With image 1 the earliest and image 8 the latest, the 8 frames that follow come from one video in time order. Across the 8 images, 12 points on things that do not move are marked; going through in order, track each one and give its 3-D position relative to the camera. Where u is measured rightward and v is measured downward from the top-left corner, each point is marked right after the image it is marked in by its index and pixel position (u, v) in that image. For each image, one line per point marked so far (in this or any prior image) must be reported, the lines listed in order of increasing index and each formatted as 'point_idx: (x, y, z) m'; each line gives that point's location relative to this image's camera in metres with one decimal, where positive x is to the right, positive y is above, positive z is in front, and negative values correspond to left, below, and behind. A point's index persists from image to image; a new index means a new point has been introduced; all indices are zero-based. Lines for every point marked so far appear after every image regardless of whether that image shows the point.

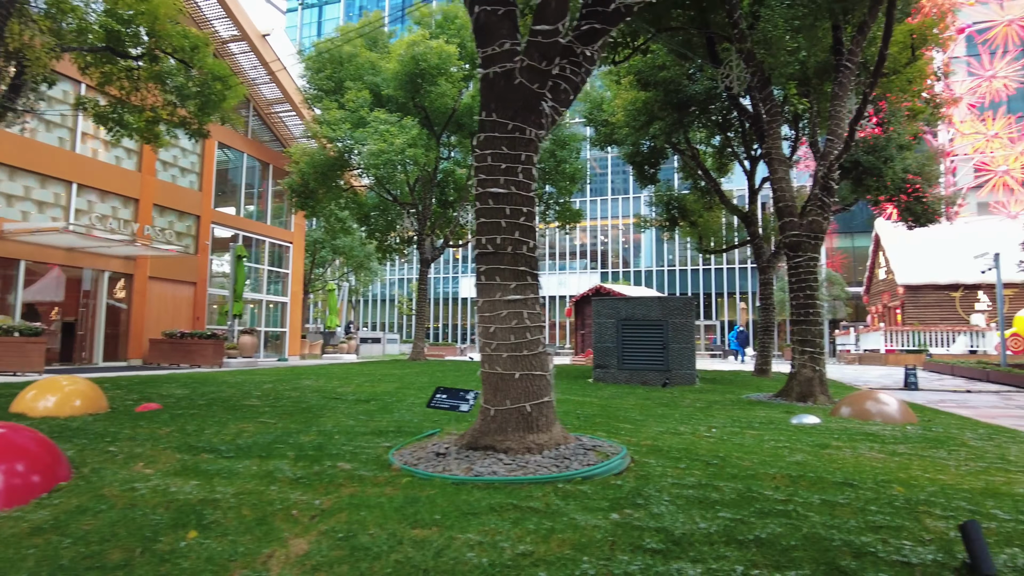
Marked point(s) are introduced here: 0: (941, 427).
0: (+4.5, -1.4, +6.9) m
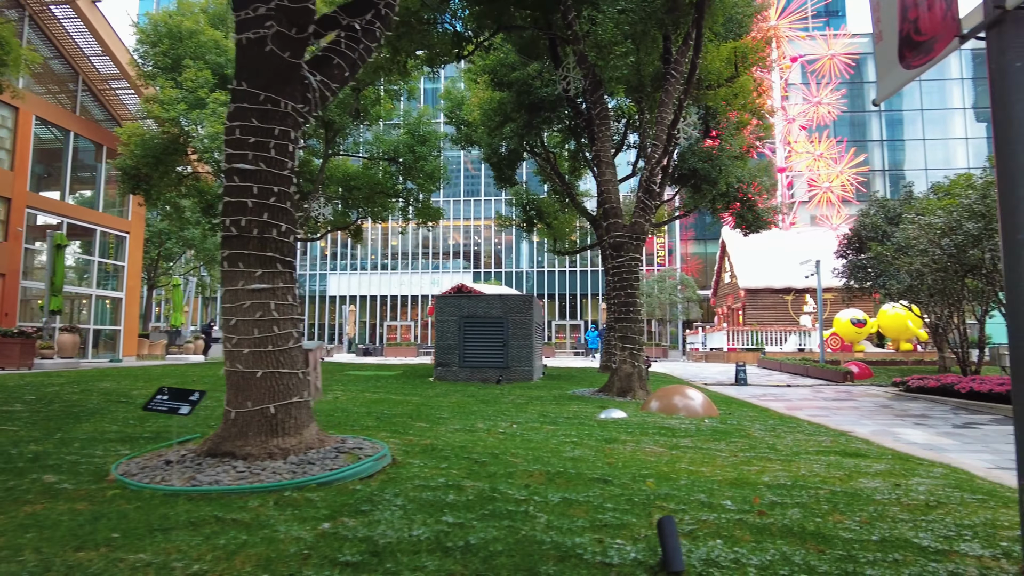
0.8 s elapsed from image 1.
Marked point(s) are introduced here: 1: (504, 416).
0: (+2.4, -1.4, +7.3) m
1: (-0.1, -1.3, +6.8) m
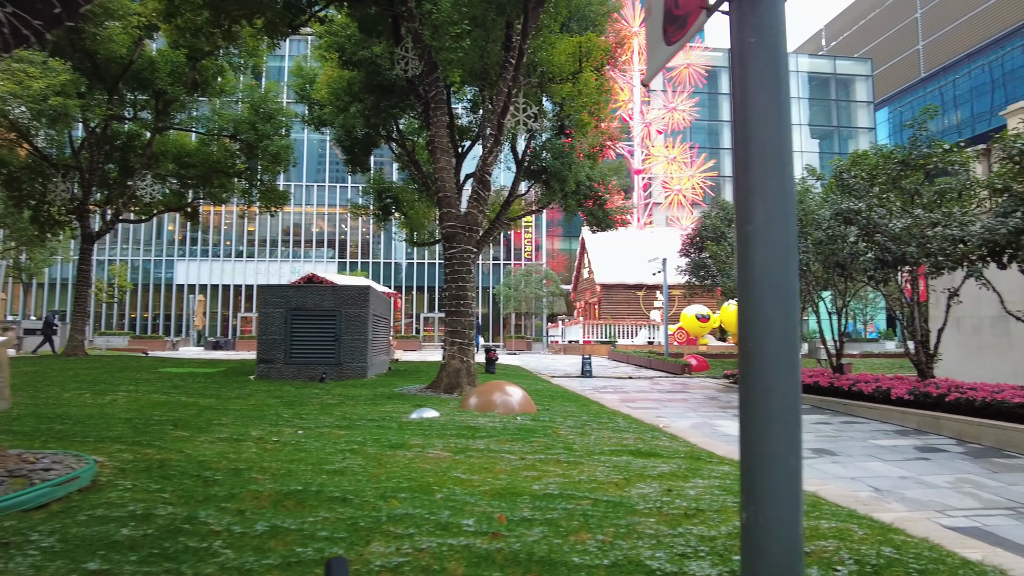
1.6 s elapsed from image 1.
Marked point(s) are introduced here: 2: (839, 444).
0: (+0.4, -1.4, +7.1) m
1: (-2.0, -1.2, +6.1) m
2: (+4.2, -2.0, +8.5) m
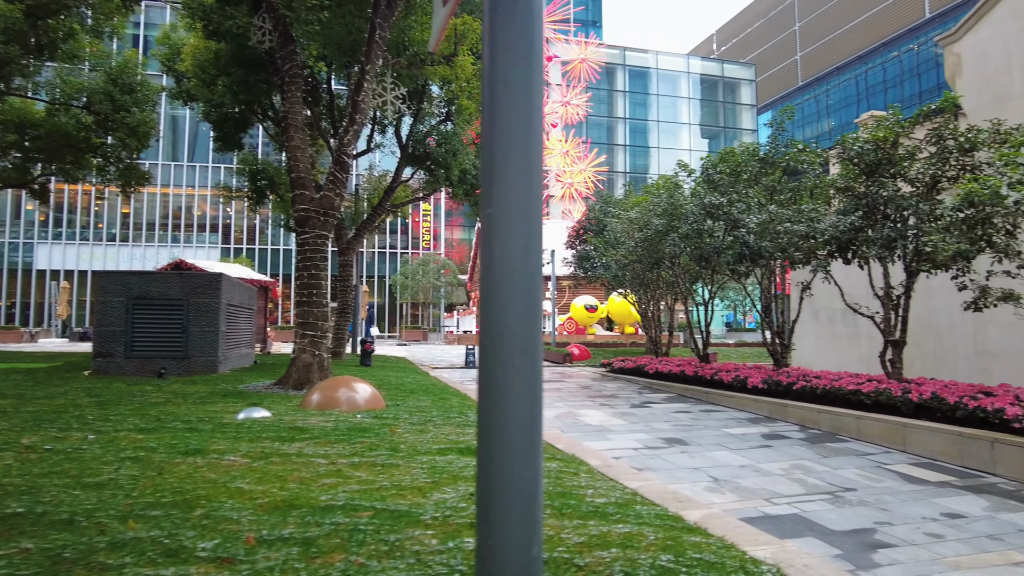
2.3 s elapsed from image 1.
0: (-1.2, -1.3, +6.7) m
1: (-3.4, -1.1, +5.4) m
2: (+2.4, -1.9, +8.7) m
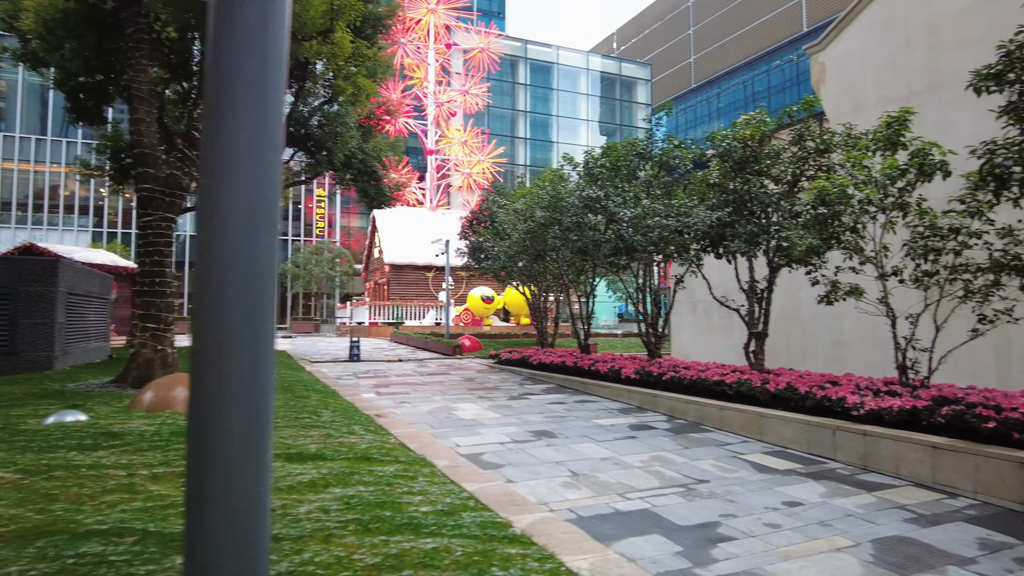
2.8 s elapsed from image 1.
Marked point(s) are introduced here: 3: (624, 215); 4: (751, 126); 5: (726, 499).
0: (-2.5, -1.2, +6.2) m
1: (-4.6, -1.0, +4.6) m
2: (+0.7, -1.8, +8.7) m
3: (+1.8, +1.2, +10.6) m
4: (+3.3, +2.3, +9.3) m
5: (+1.8, -1.8, +5.5) m
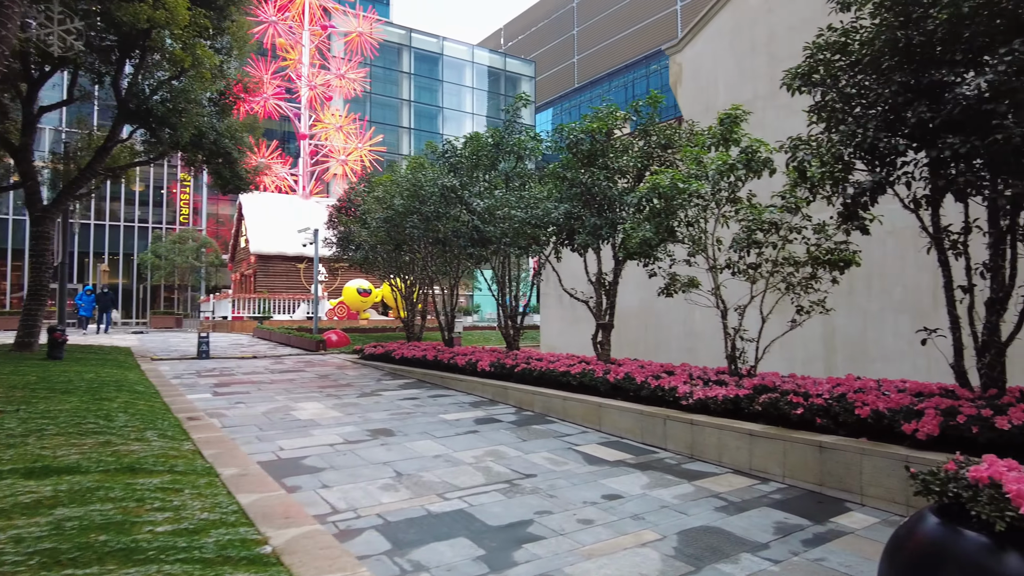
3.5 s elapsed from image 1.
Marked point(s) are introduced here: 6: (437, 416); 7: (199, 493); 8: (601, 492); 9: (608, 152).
0: (-4.1, -1.1, +5.3) m
1: (-5.8, -0.9, +3.4) m
2: (-1.3, -1.7, +8.3) m
3: (-0.5, +1.3, +10.4) m
4: (+1.2, +2.4, +9.3) m
5: (+0.3, -1.7, +5.4) m
6: (-1.0, -1.7, +8.7) m
7: (-1.8, -1.2, +3.7) m
8: (+0.7, -1.7, +5.4) m
9: (+1.3, +1.9, +9.2) m
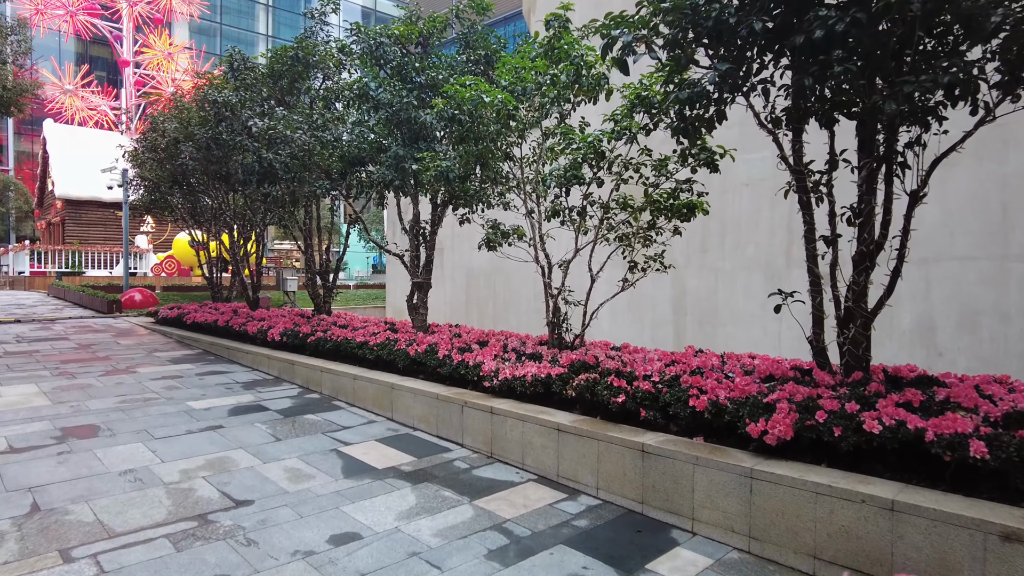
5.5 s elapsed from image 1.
0: (-5.7, -0.7, +2.7) m
1: (-7.0, -0.7, +0.5) m
2: (-3.5, -1.2, +6.2) m
3: (-3.0, +1.9, +8.2) m
4: (-1.1, +2.9, +7.4) m
5: (-1.4, -1.3, +3.6) m
6: (-3.3, -1.1, +6.6) m
7: (-3.1, -0.9, +1.6) m
8: (-1.0, -1.3, +3.7) m
9: (-1.0, +2.4, +7.3) m
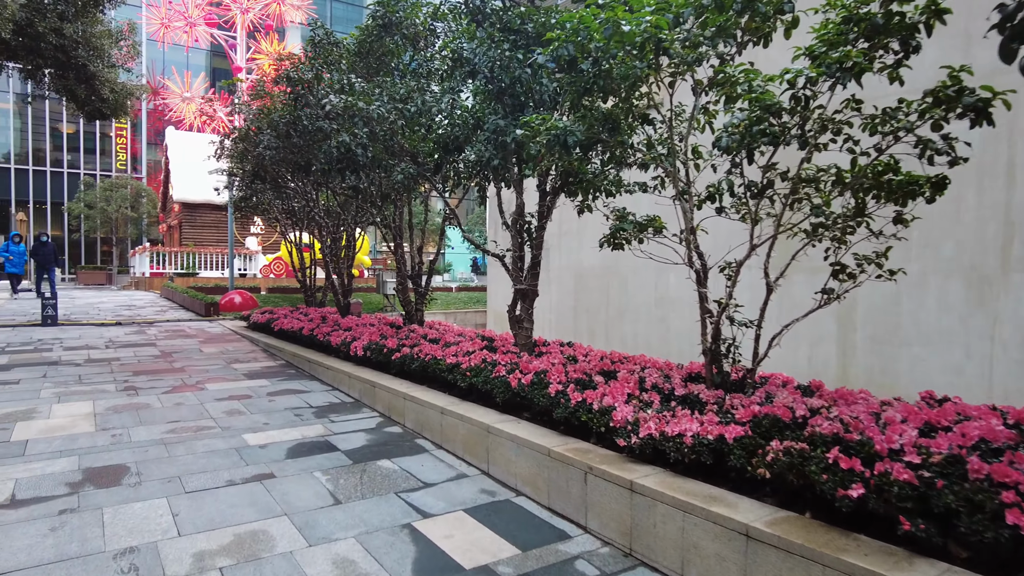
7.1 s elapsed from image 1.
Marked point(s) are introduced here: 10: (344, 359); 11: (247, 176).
0: (-5.2, -0.7, +1.9) m
1: (-6.9, -0.7, -0.1) m
2: (-2.6, -1.2, +5.0) m
3: (-1.7, +1.9, +7.0) m
4: (0.0, +2.9, +5.9) m
5: (-0.9, -1.4, +2.1) m
6: (-2.2, -1.2, +5.4) m
7: (-2.9, -1.0, +0.4) m
8: (-0.4, -1.4, +2.2) m
9: (+0.1, +2.3, +5.7) m
10: (-2.0, -0.8, +7.9) m
11: (-4.6, +2.0, +11.5) m
